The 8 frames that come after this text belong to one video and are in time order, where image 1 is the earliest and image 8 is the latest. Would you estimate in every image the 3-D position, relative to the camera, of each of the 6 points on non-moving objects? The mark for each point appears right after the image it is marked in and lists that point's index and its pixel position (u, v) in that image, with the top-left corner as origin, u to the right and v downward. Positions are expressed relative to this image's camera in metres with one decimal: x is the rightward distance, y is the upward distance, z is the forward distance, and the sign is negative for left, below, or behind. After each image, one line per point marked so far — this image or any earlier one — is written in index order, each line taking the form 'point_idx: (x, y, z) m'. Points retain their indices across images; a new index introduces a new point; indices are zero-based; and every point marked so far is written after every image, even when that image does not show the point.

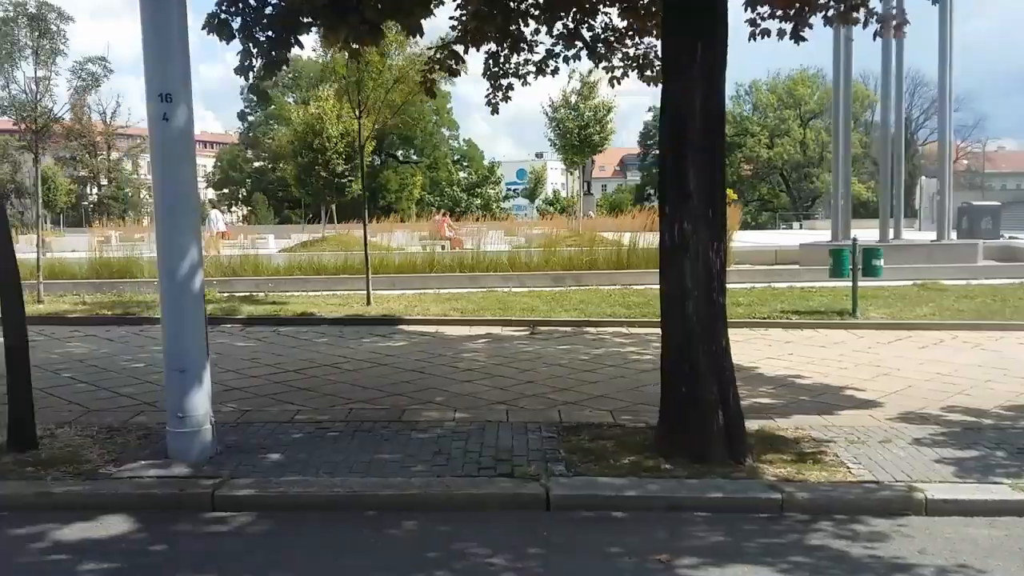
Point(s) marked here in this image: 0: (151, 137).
0: (-2.3, +1.0, +5.0) m
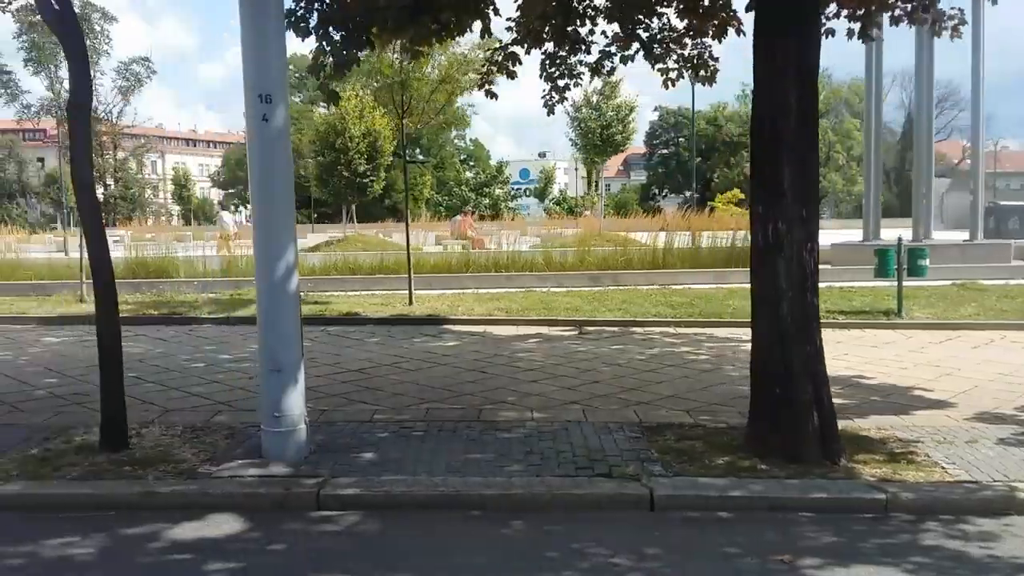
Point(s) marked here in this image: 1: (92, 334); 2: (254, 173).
0: (-1.7, +1.0, +5.0) m
1: (-5.2, -0.6, +9.7) m
2: (-1.6, +0.7, +5.0) m
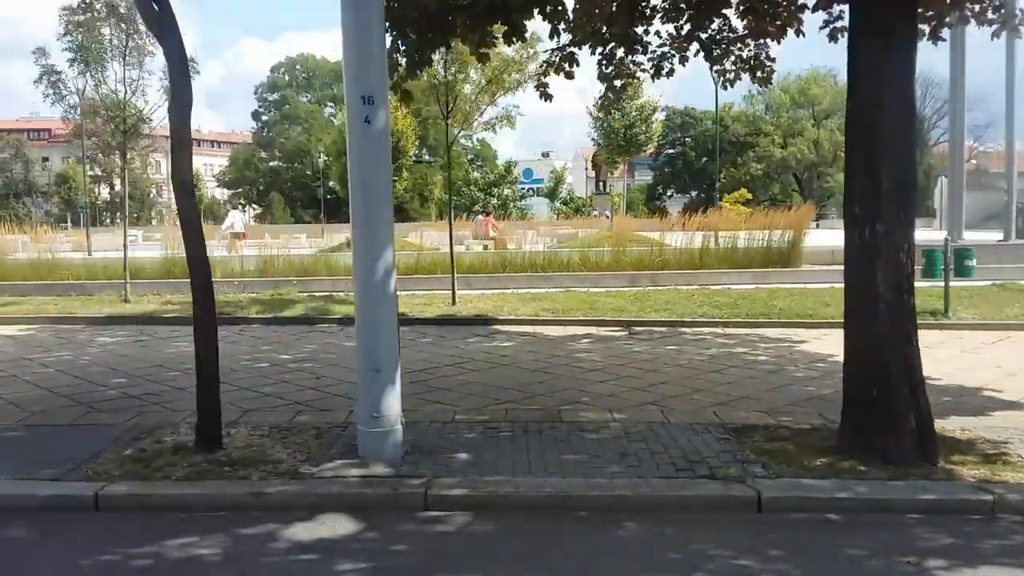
0: (-1.0, +0.9, +5.0) m
1: (-4.5, -0.6, +9.7) m
2: (-1.0, +0.7, +5.0) m
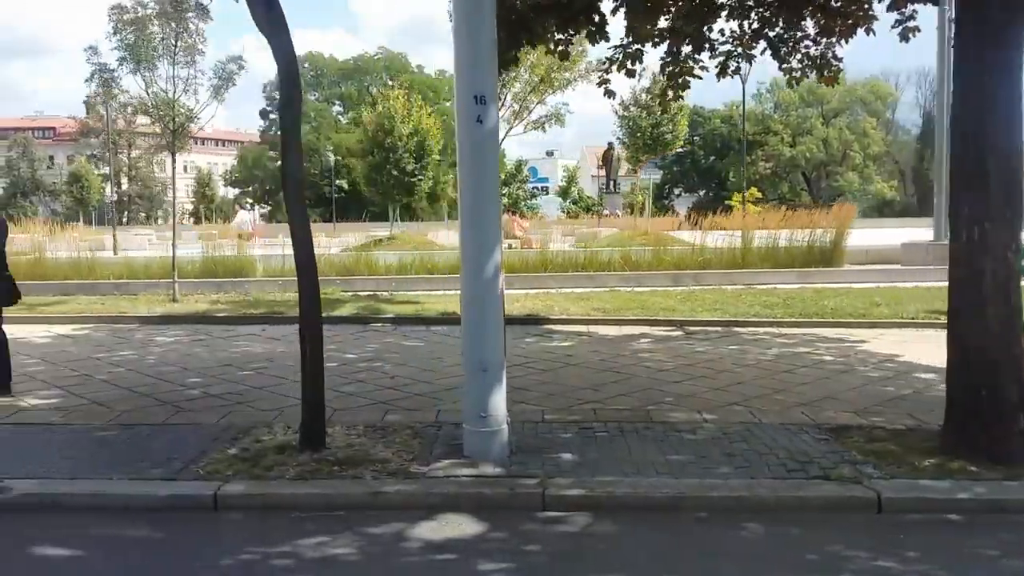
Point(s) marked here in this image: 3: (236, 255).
0: (-0.3, +1.0, +5.0) m
1: (-3.8, -0.6, +9.7) m
2: (-0.3, +0.7, +5.0) m
3: (-5.0, +0.6, +14.3) m
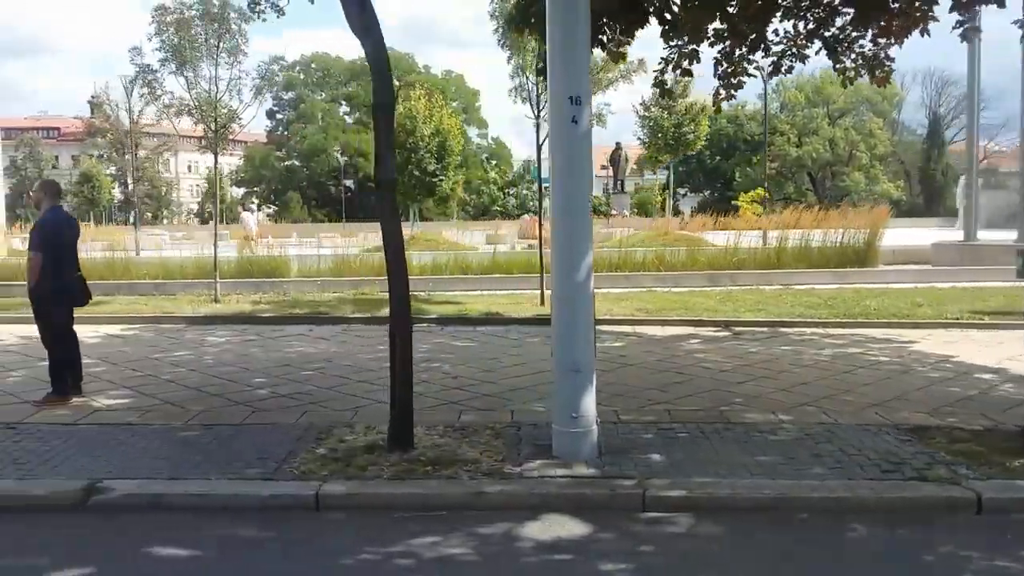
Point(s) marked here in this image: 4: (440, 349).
0: (+0.3, +0.9, +5.0) m
1: (-3.2, -0.6, +9.7) m
2: (+0.3, +0.7, +5.0) m
3: (-4.4, +0.6, +14.3) m
4: (-0.8, -0.7, +9.0) m
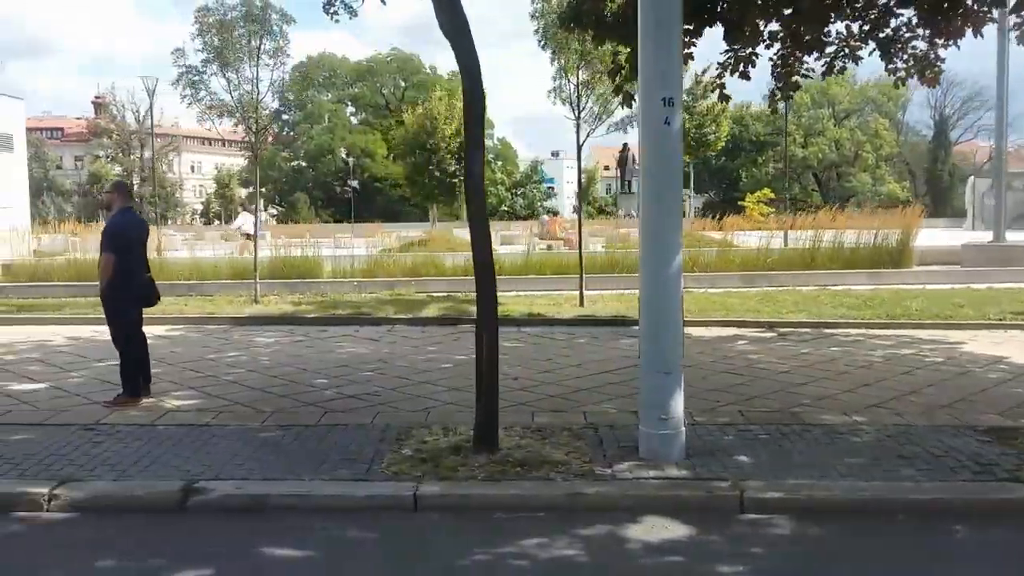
0: (+0.9, +0.9, +5.0) m
1: (-2.6, -0.6, +9.7) m
2: (+0.9, +0.7, +5.0) m
3: (-3.8, +0.6, +14.3) m
4: (-0.2, -0.7, +9.0) m
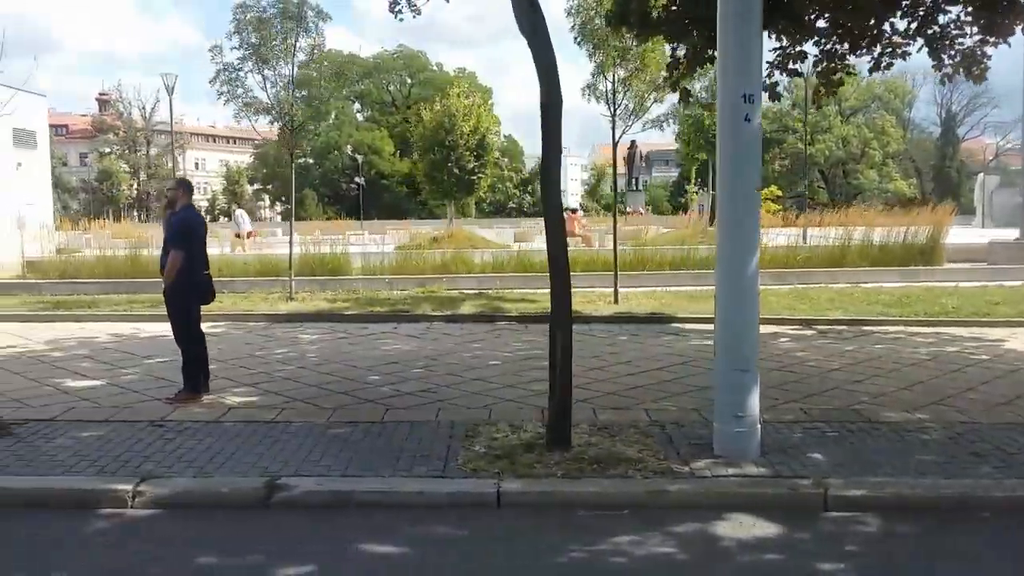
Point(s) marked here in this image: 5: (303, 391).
0: (+1.4, +1.0, +5.0) m
1: (-2.1, -0.5, +9.8) m
2: (+1.4, +0.7, +5.0) m
3: (-3.3, +0.7, +14.3) m
4: (+0.3, -0.7, +9.0) m
5: (-1.9, -0.9, +6.9) m
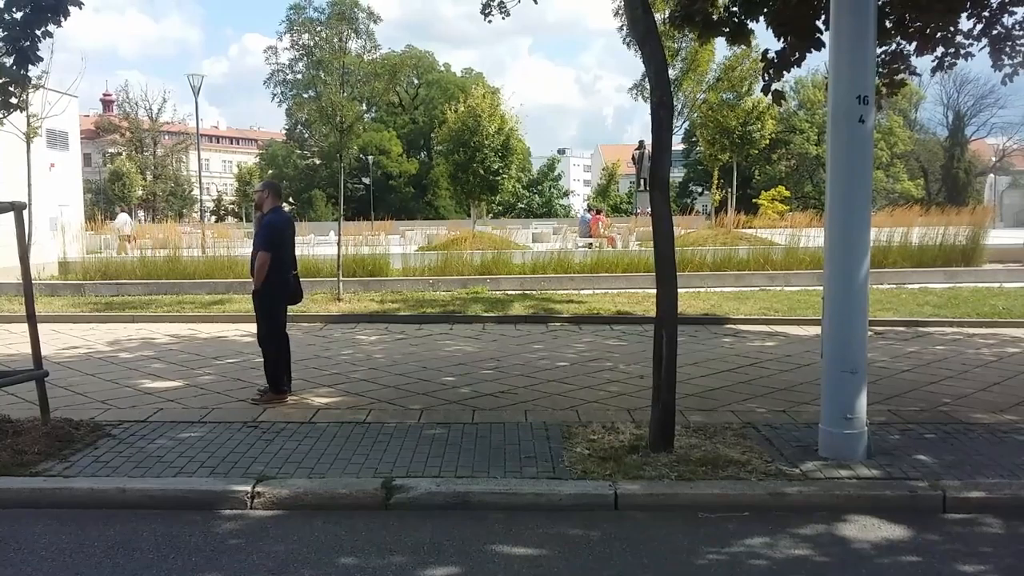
0: (+2.1, +0.9, +5.0) m
1: (-1.4, -0.6, +9.8) m
2: (+2.1, +0.7, +5.0) m
3: (-2.5, +0.6, +14.3) m
4: (+1.0, -0.7, +9.0) m
5: (-1.1, -0.9, +6.9) m
